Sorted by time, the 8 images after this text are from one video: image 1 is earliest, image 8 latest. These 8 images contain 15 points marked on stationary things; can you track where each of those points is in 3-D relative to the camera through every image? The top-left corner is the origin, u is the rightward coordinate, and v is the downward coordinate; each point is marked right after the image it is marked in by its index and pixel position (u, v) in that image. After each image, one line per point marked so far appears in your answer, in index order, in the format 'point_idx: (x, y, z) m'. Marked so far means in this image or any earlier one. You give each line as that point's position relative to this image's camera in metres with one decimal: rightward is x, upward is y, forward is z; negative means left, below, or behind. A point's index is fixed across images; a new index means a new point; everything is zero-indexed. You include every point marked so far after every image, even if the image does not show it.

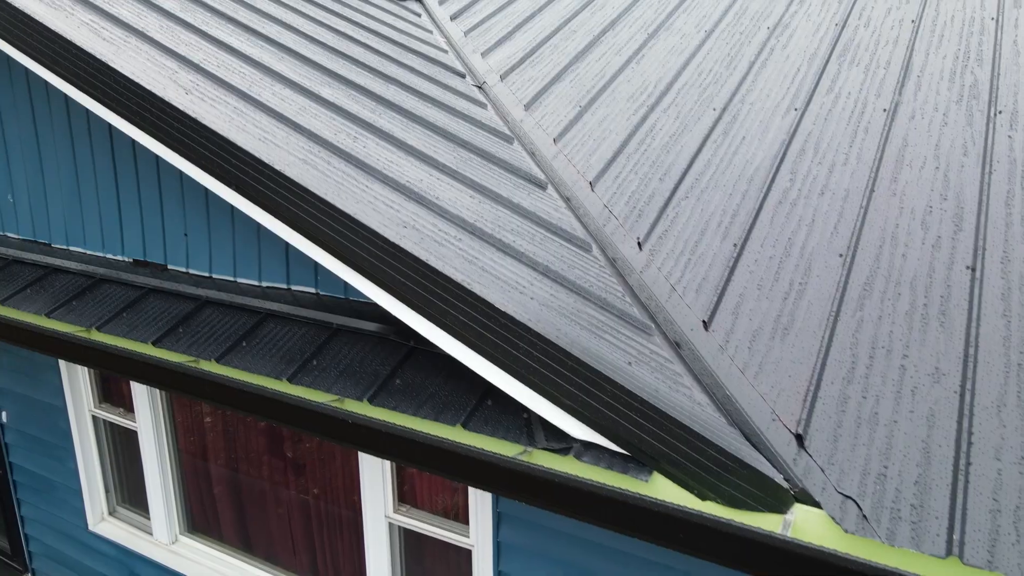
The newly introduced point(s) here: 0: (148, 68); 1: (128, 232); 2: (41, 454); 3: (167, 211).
0: (-1.6, +0.9, +3.0) m
1: (-2.0, +0.3, +3.7) m
2: (-3.8, -1.3, +5.6) m
3: (-1.7, +0.4, +3.5) m
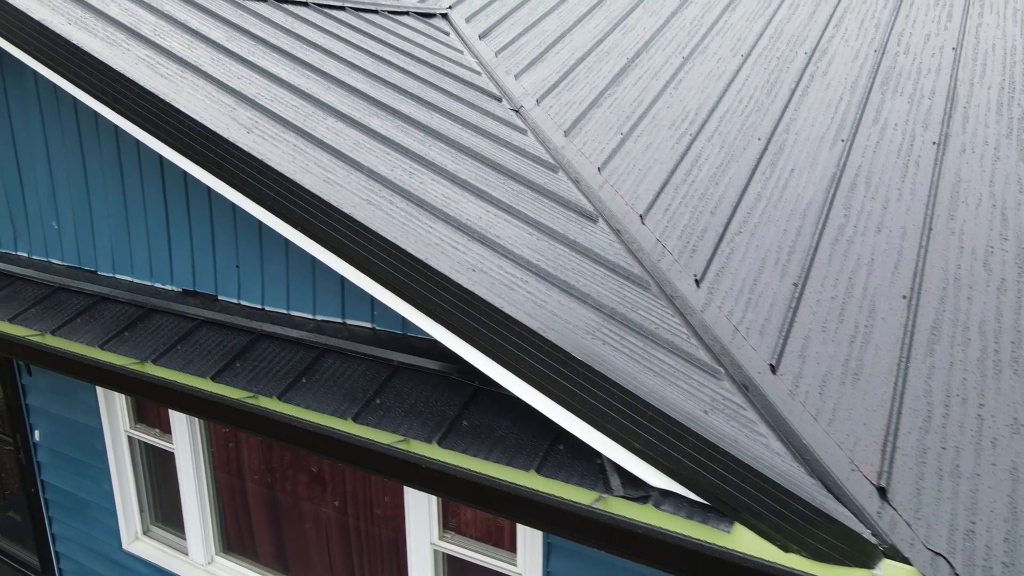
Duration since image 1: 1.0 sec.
0: (-1.3, +0.8, +3.0) m
1: (-1.8, +0.1, +3.7) m
2: (-3.5, -1.5, +5.6) m
3: (-1.5, +0.2, +3.5) m
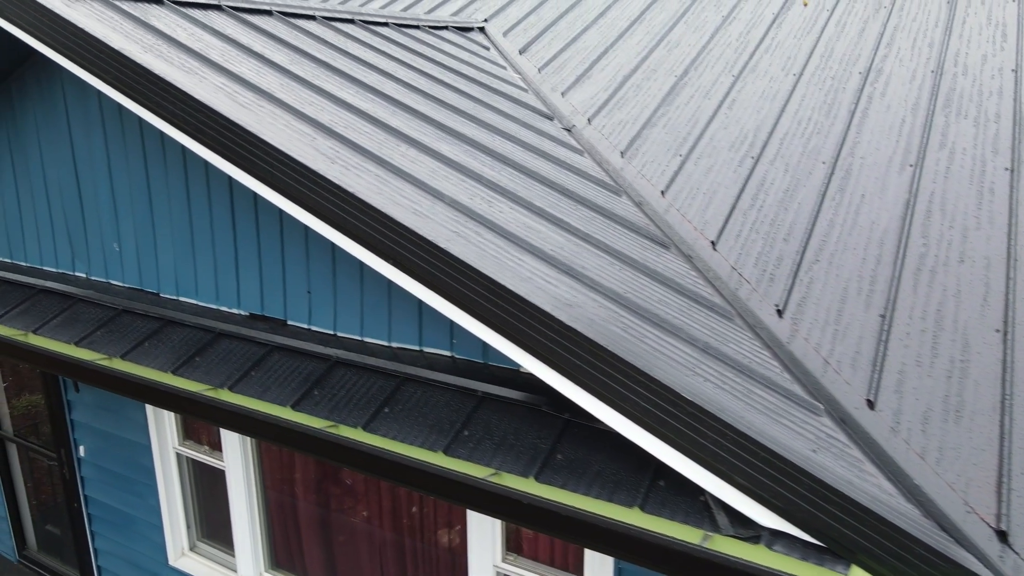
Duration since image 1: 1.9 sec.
0: (-1.0, +0.7, +3.0) m
1: (-1.4, 0.0, +3.7) m
2: (-3.2, -1.6, +5.6) m
3: (-1.1, +0.1, +3.5) m
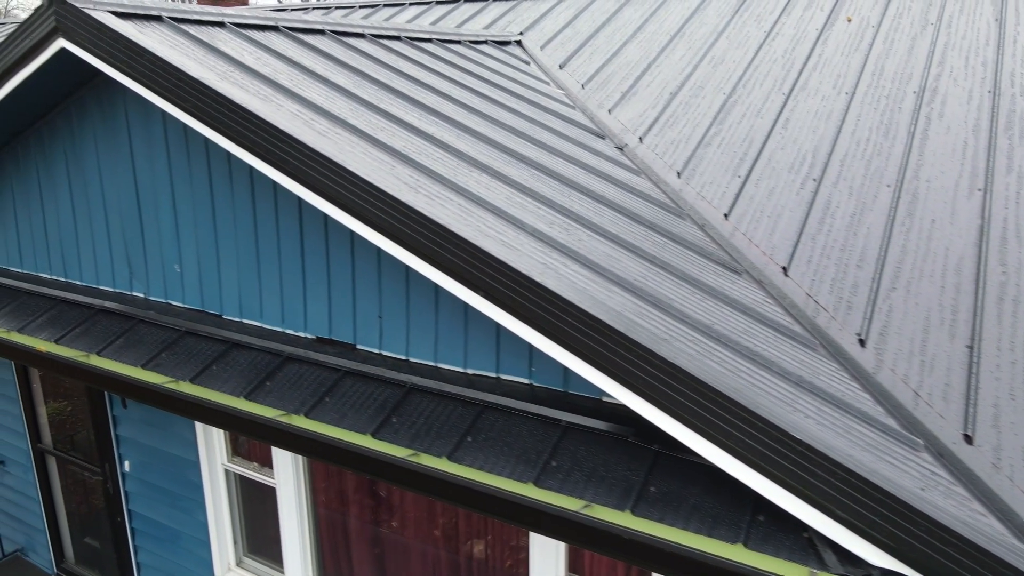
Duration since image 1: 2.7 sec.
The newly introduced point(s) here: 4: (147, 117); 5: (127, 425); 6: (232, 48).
0: (-0.6, +0.5, +3.1) m
1: (-1.1, -0.1, +3.7) m
2: (-2.8, -1.7, +5.7) m
3: (-0.8, 0.0, +3.6) m
4: (-2.1, +1.0, +4.1) m
5: (-3.1, -1.1, +5.6) m
6: (-1.5, +1.3, +3.9) m
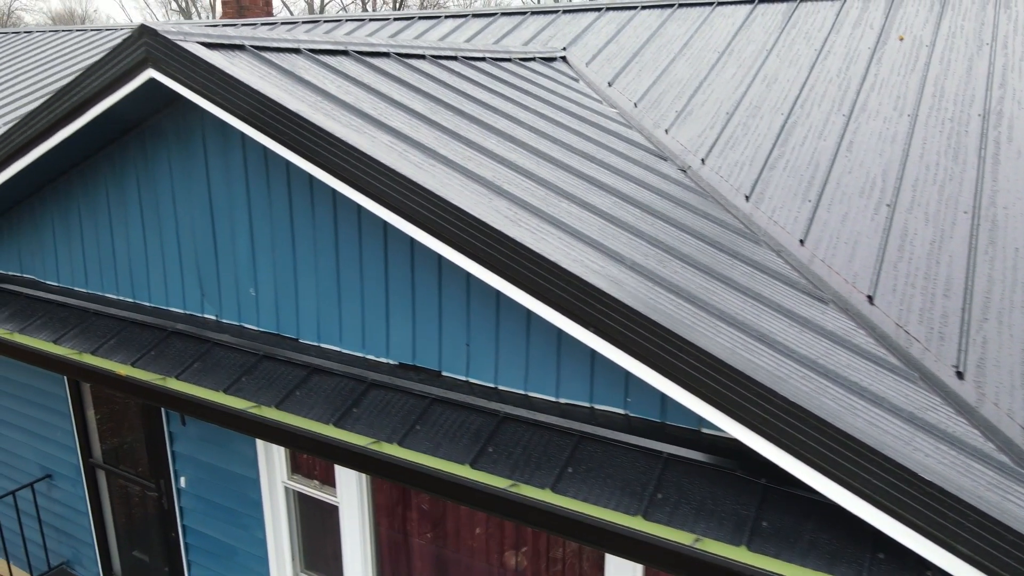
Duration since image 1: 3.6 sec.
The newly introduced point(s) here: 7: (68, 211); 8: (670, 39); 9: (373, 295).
0: (-0.2, +0.4, +3.1) m
1: (-0.6, -0.2, +3.8) m
2: (-2.4, -1.9, +5.7) m
3: (-0.3, -0.1, +3.6) m
4: (-1.7, +0.9, +4.1) m
5: (-2.7, -1.2, +5.7) m
6: (-1.1, +1.2, +3.9) m
7: (-3.1, +0.6, +4.9) m
8: (+1.5, +2.4, +6.8) m
9: (-0.8, 0.0, +3.8) m
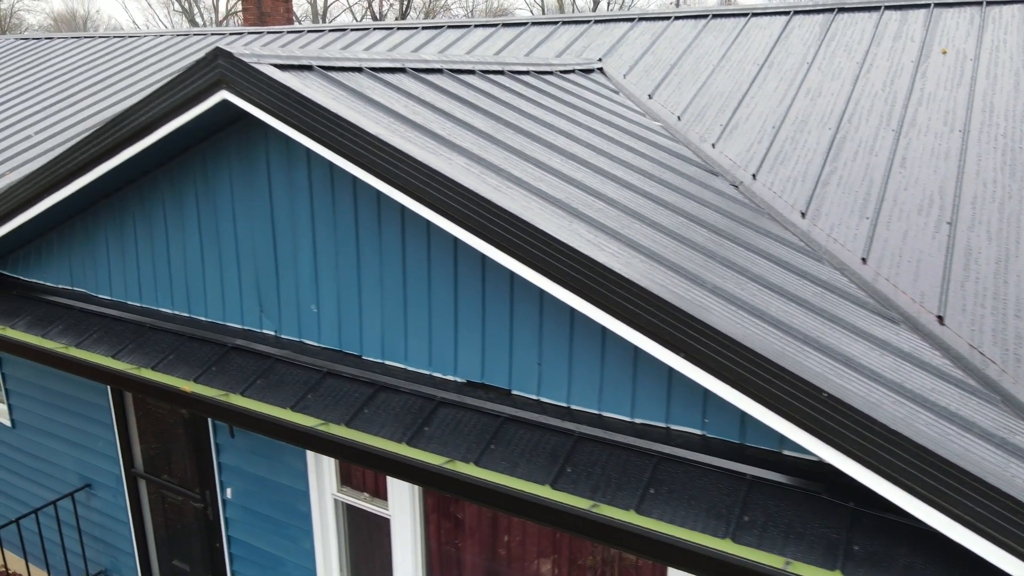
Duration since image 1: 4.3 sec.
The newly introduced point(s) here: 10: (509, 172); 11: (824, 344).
0: (+0.2, +0.3, +3.1) m
1: (-0.3, -0.3, +3.8) m
2: (-2.0, -2.0, +5.7) m
3: (0.0, -0.2, +3.6) m
4: (-1.3, +0.8, +4.1) m
5: (-2.3, -1.3, +5.7) m
6: (-0.7, +1.1, +3.9) m
7: (-2.8, +0.5, +5.0) m
8: (+1.9, +2.3, +6.8) m
9: (-0.4, -0.1, +3.8) m
10: (0.0, +0.6, +3.5) m
11: (+1.3, -0.2, +2.9) m
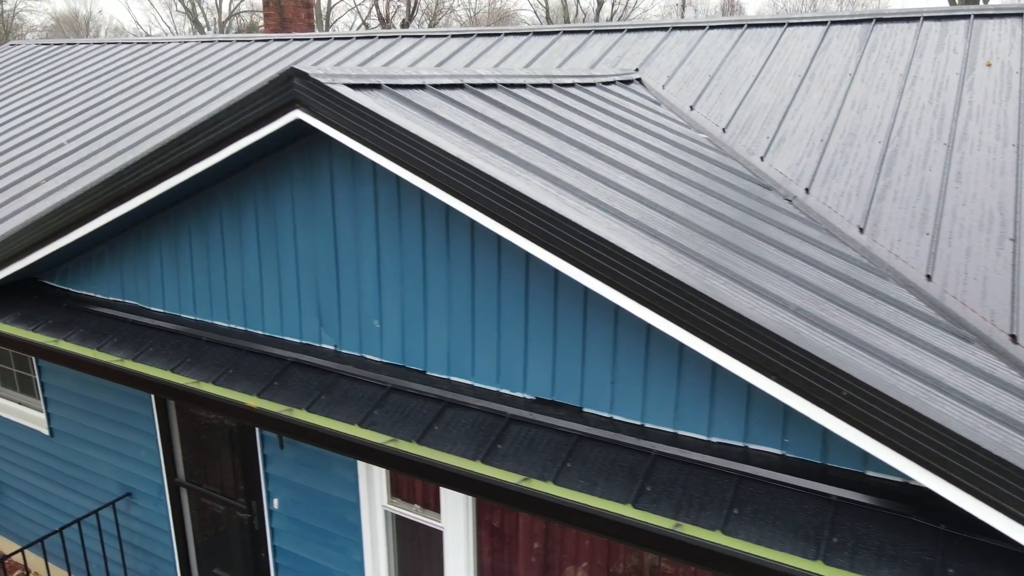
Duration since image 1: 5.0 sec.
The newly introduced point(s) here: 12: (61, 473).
0: (+0.6, +0.2, +3.1) m
1: (+0.1, -0.4, +3.8) m
2: (-1.6, -2.1, +5.8) m
3: (+0.4, -0.3, +3.6) m
4: (-0.9, +0.7, +4.2) m
5: (-1.9, -1.4, +5.7) m
6: (-0.4, +1.0, +3.9) m
7: (-2.4, +0.4, +5.0) m
8: (+2.3, +2.2, +6.9) m
9: (0.0, -0.2, +3.9) m
10: (+0.4, +0.5, +3.5) m
11: (+1.7, -0.3, +3.0) m
12: (-4.7, -1.9, +7.3) m
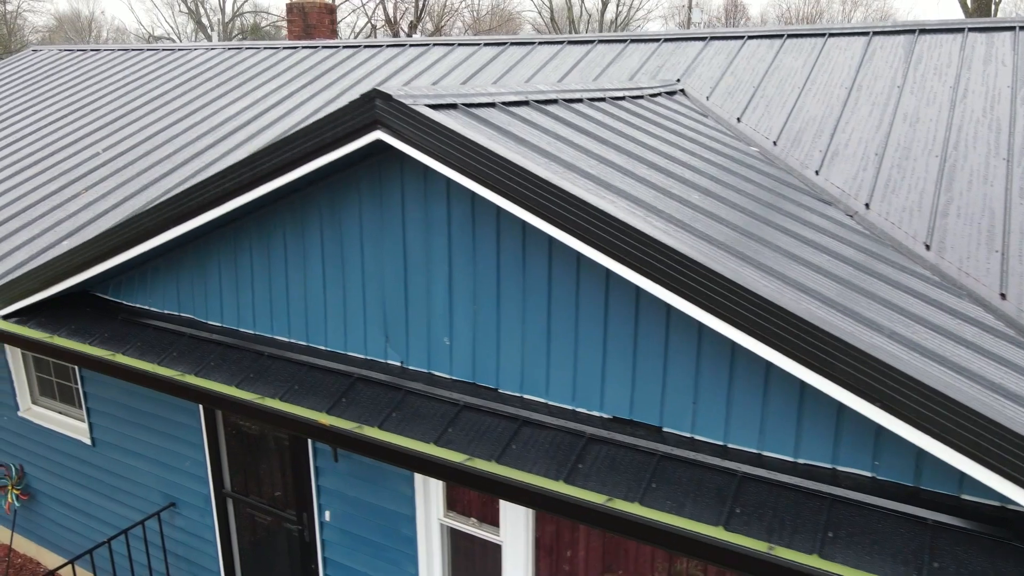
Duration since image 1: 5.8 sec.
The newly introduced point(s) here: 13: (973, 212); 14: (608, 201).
0: (+1.0, +0.1, +3.2) m
1: (+0.5, -0.5, +3.8) m
2: (-1.2, -2.2, +5.8) m
3: (+0.8, -0.4, +3.7) m
4: (-0.5, +0.6, +4.2) m
5: (-1.5, -1.5, +5.8) m
6: (+0.1, +0.9, +4.0) m
7: (-2.0, +0.3, +5.0) m
8: (+2.7, +2.1, +6.9) m
9: (+0.4, -0.3, +3.9) m
10: (+0.8, +0.4, +3.5) m
11: (+2.1, -0.4, +3.0) m
12: (-4.3, -2.0, +7.3) m
13: (+3.0, +0.5, +4.6) m
14: (+0.5, +0.4, +3.4) m
